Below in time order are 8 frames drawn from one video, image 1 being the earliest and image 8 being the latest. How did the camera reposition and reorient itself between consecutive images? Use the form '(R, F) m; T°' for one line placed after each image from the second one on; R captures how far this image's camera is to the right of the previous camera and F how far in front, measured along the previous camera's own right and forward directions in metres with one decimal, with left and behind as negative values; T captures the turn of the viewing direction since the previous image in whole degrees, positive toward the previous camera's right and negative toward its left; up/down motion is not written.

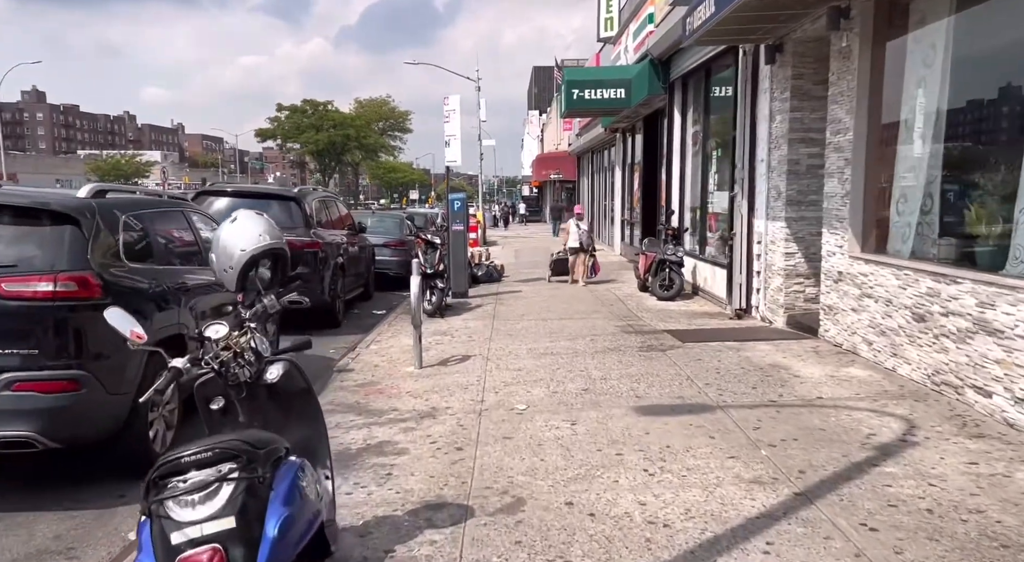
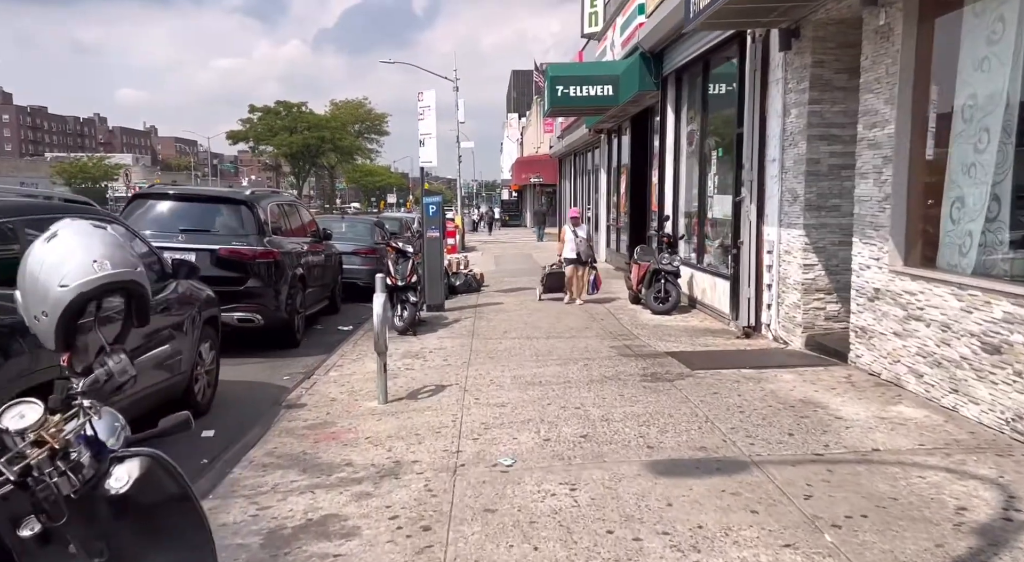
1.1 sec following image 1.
(0.0, +1.2) m; +2°
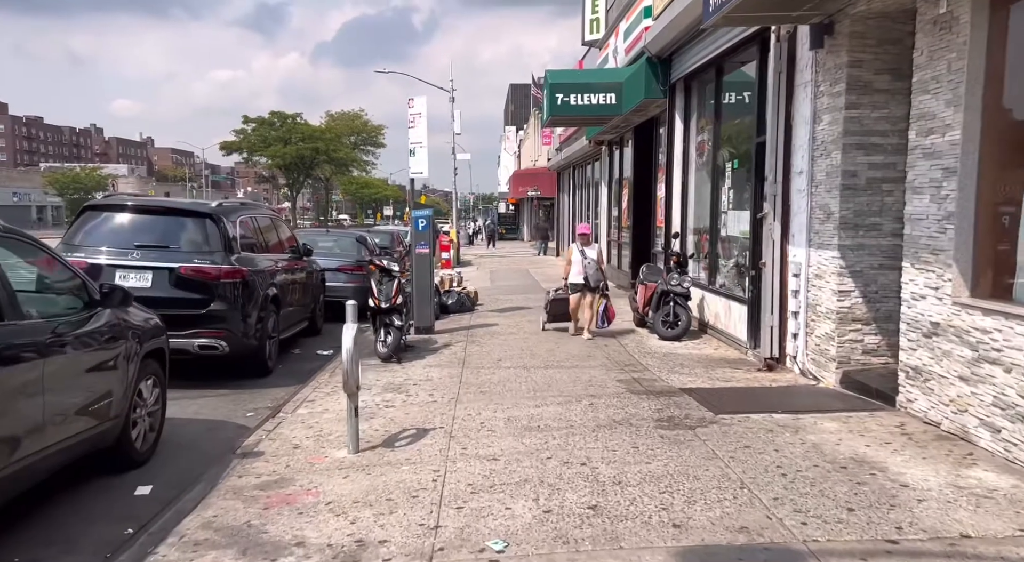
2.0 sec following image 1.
(0.0, +1.0) m; 0°
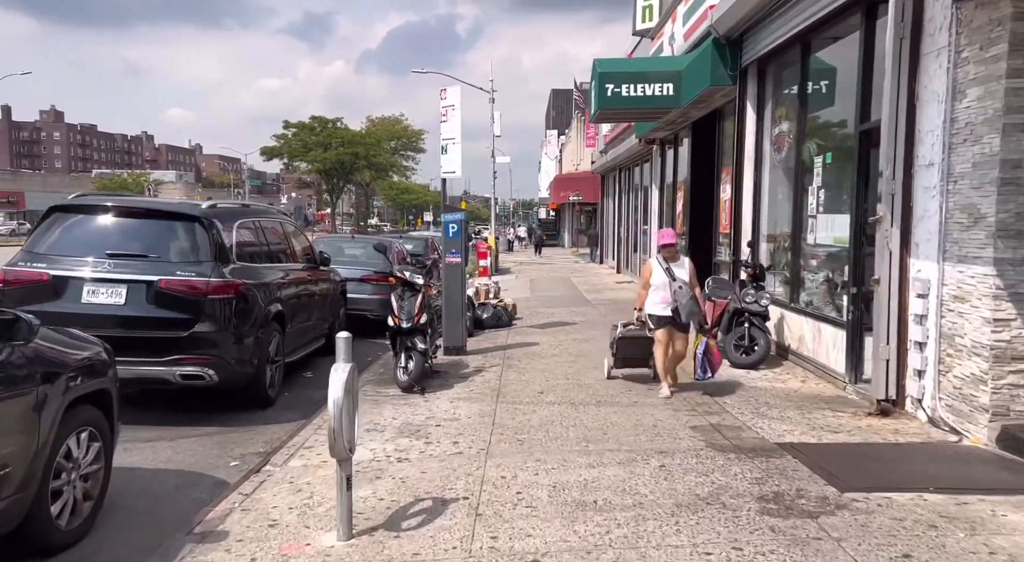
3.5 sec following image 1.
(-0.1, +1.6) m; -3°
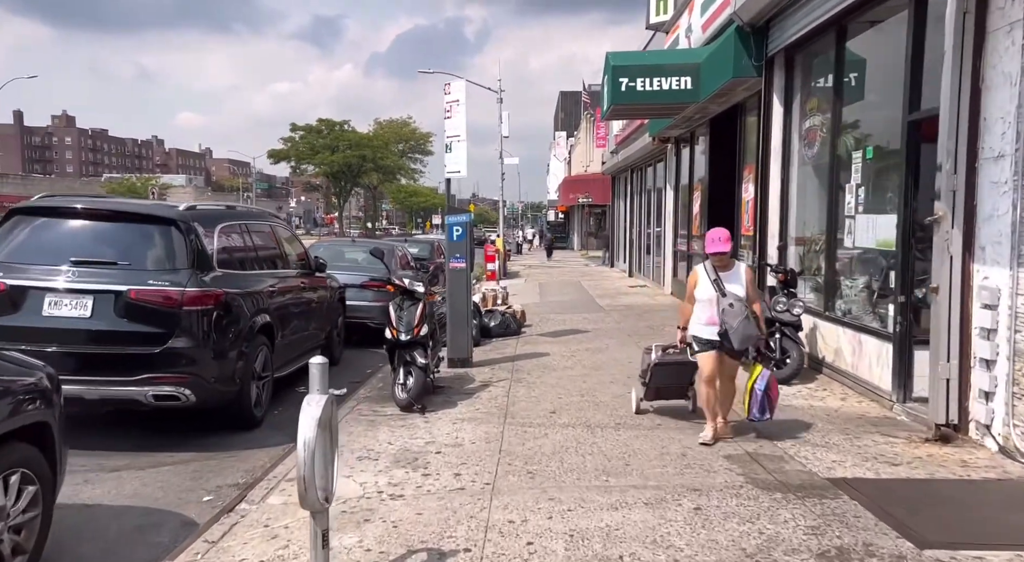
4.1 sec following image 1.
(0.0, +0.7) m; -1°
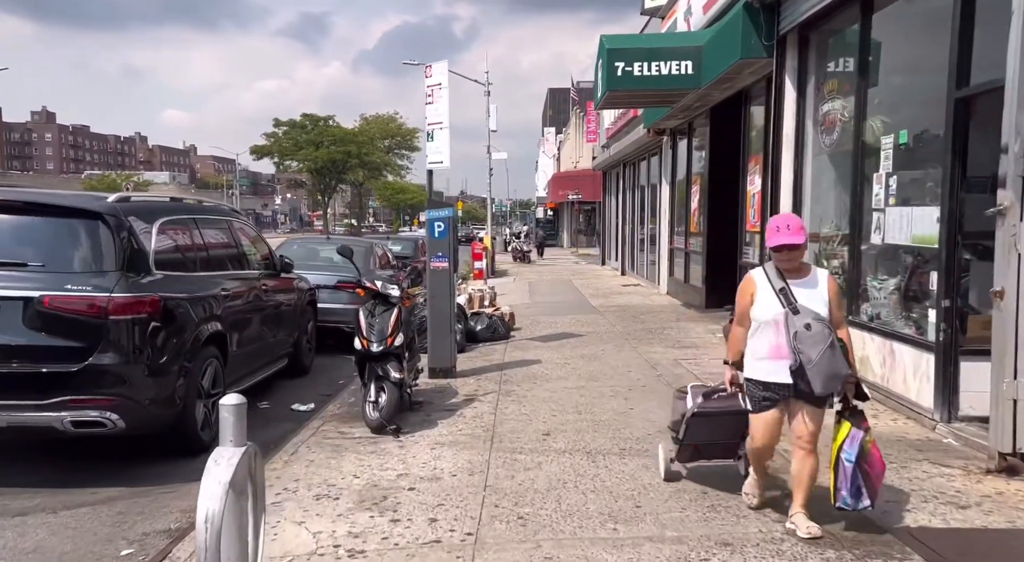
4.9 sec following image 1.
(0.0, +0.9) m; +1°
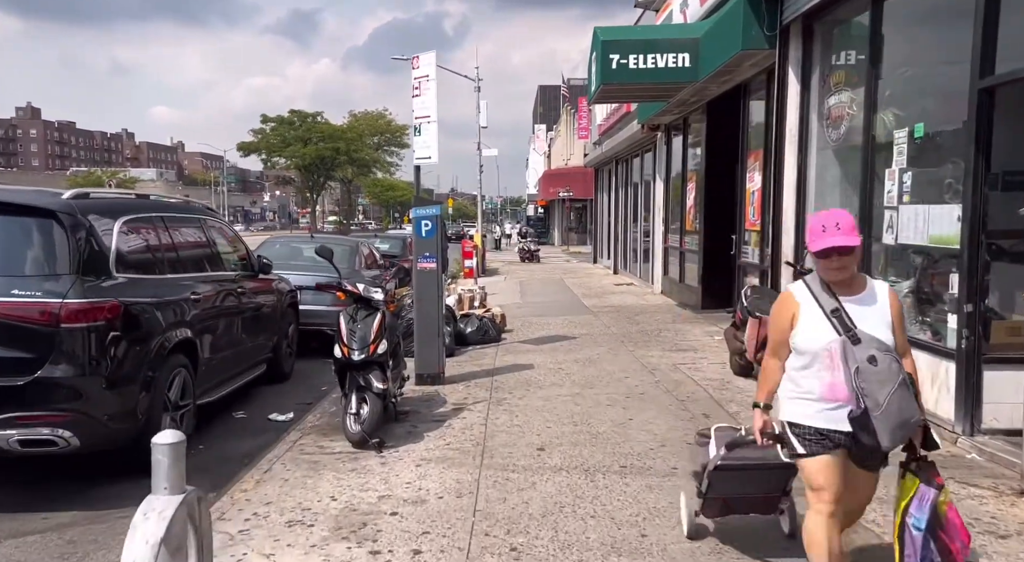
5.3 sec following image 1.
(0.0, +0.4) m; +1°
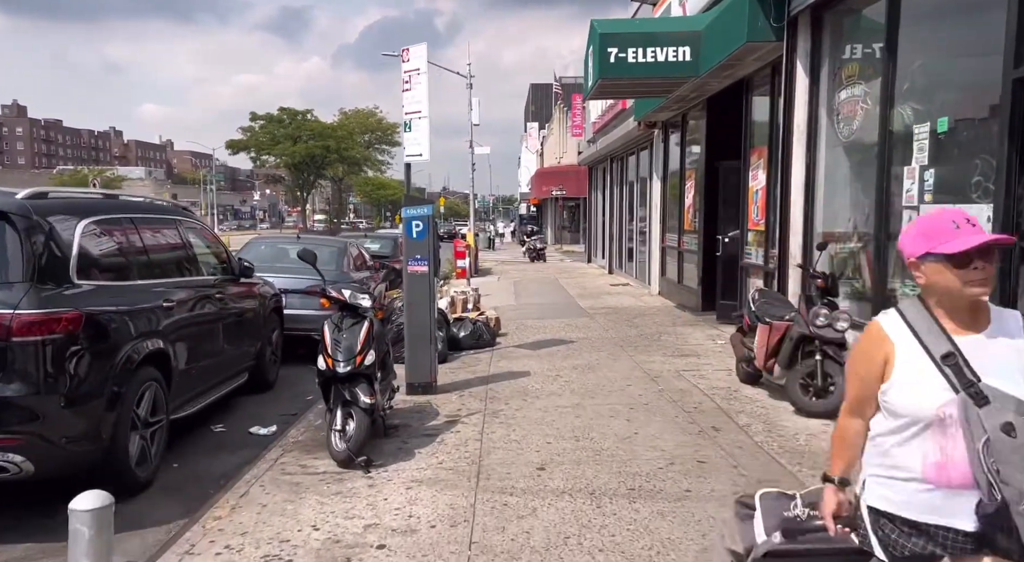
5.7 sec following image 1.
(0.0, +0.4) m; +1°
